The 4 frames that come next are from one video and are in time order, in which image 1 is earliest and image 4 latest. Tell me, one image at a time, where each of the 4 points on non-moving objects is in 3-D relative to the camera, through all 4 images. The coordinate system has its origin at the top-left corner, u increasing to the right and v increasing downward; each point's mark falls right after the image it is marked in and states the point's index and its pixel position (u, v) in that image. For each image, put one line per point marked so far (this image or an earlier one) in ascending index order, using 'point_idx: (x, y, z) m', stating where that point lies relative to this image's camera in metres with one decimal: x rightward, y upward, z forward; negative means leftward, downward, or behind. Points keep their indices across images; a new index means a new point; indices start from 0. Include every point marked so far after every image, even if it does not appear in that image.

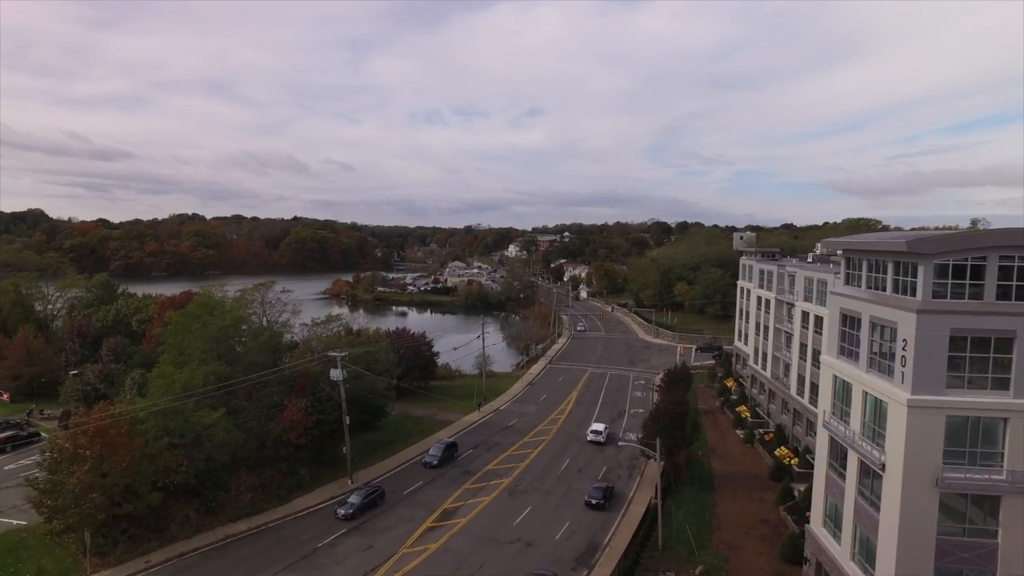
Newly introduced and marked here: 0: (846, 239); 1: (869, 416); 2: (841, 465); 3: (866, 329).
0: (+9.0, +1.3, +16.2) m
1: (+8.8, -3.2, +14.8) m
2: (+9.0, -4.9, +16.5) m
3: (+9.0, -1.0, +15.2) m
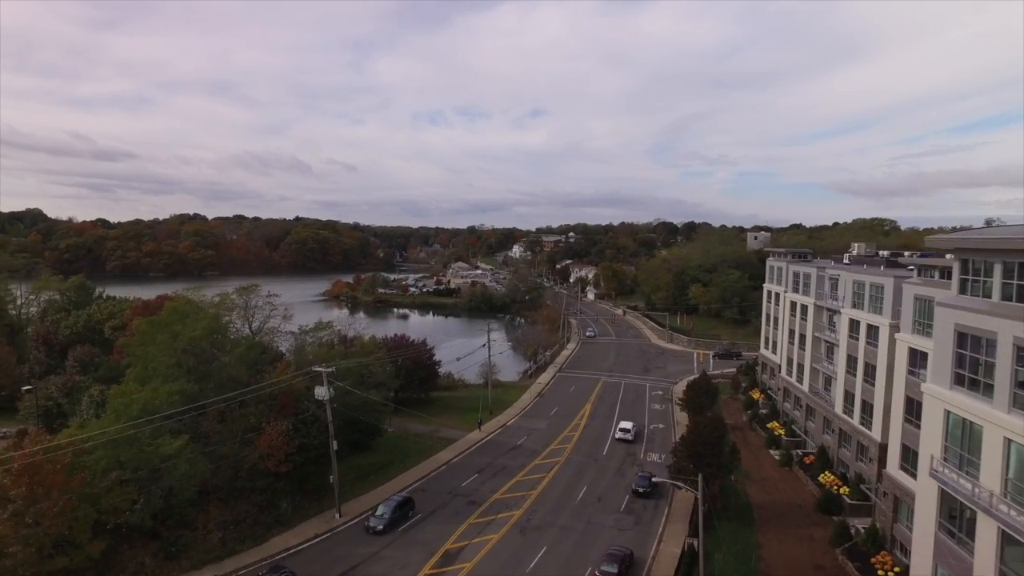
0: (+9.5, +1.1, +12.4) m
1: (+9.3, -3.4, +11.0) m
2: (+9.5, -5.1, +12.7) m
3: (+9.4, -1.3, +11.4) m
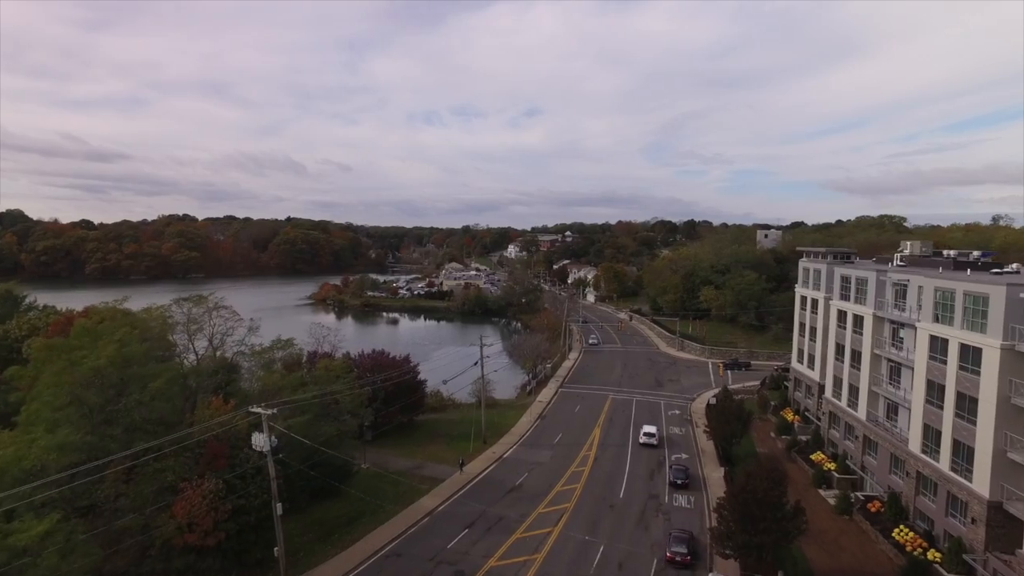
0: (+9.5, +0.7, +6.6) m
1: (+9.3, -3.8, +5.2) m
2: (+9.5, -5.5, +6.8) m
3: (+9.4, -1.7, +5.6) m
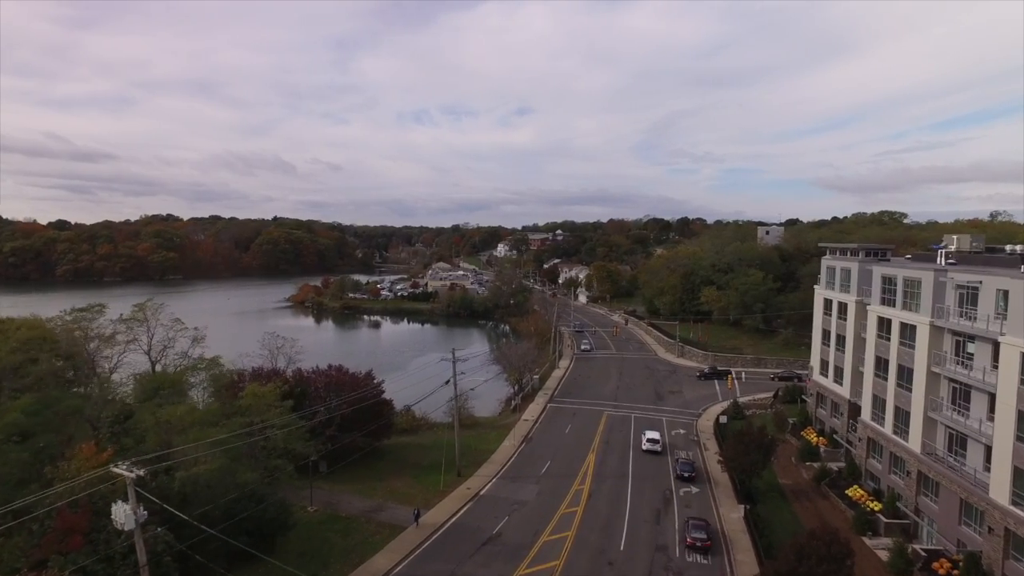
0: (+8.8, +0.5, +1.2) m
1: (+8.7, -4.0, -0.1) m
2: (+8.9, -5.7, +1.5) m
3: (+8.8, -1.9, +0.3) m
